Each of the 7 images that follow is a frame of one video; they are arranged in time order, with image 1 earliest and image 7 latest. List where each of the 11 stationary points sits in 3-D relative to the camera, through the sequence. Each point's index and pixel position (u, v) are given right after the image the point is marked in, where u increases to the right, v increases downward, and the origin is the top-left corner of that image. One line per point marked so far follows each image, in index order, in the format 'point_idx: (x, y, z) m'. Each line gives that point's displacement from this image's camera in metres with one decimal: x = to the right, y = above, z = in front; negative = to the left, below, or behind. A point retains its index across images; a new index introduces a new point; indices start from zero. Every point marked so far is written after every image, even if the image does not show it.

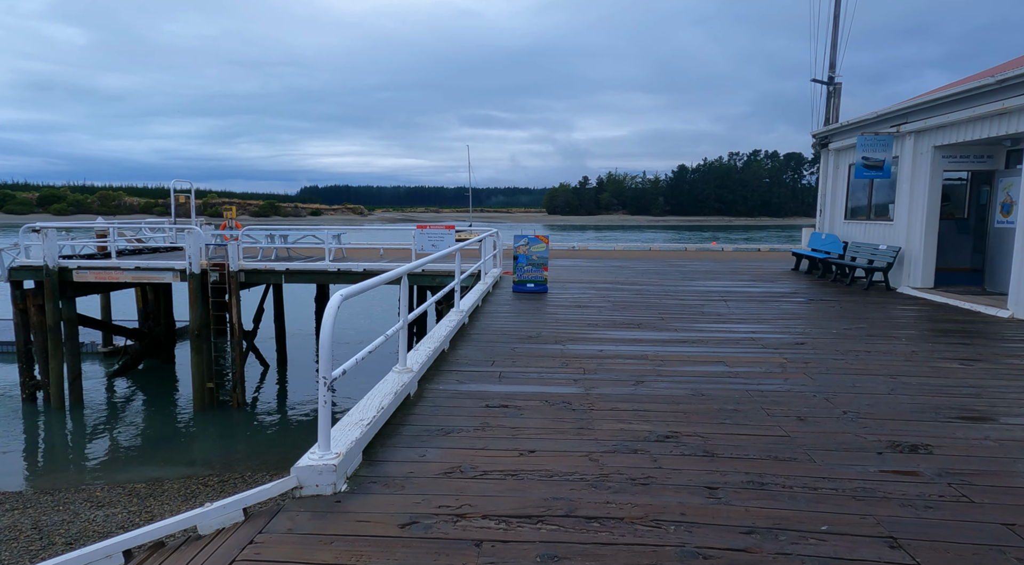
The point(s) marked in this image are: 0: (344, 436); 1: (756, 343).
0: (-0.7, -0.7, +3.0) m
1: (+2.0, -0.5, +6.0) m
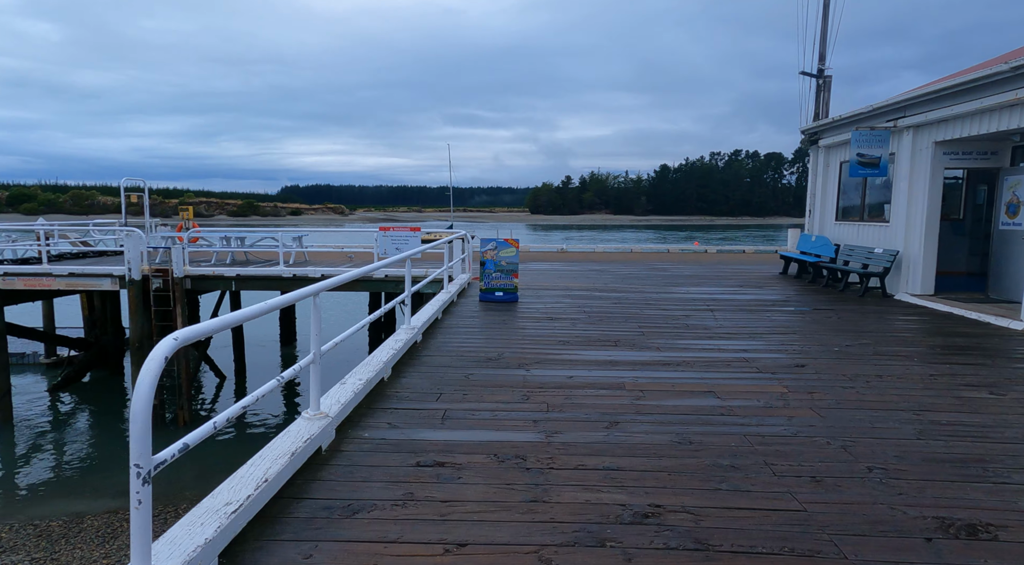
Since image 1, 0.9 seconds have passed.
0: (-1.0, -0.8, +2.1) m
1: (+1.7, -0.6, +5.2) m
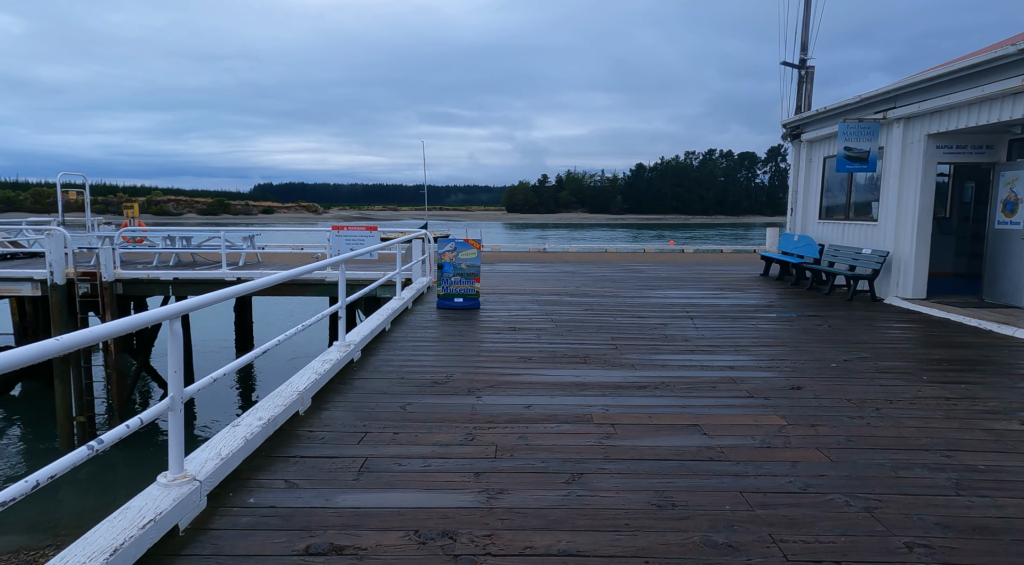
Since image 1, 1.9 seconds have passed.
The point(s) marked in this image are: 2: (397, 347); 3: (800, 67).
0: (-1.2, -0.8, +1.3) m
1: (+1.4, -0.7, +4.4) m
2: (-0.9, -0.5, +5.7) m
3: (+4.5, +3.3, +11.1) m
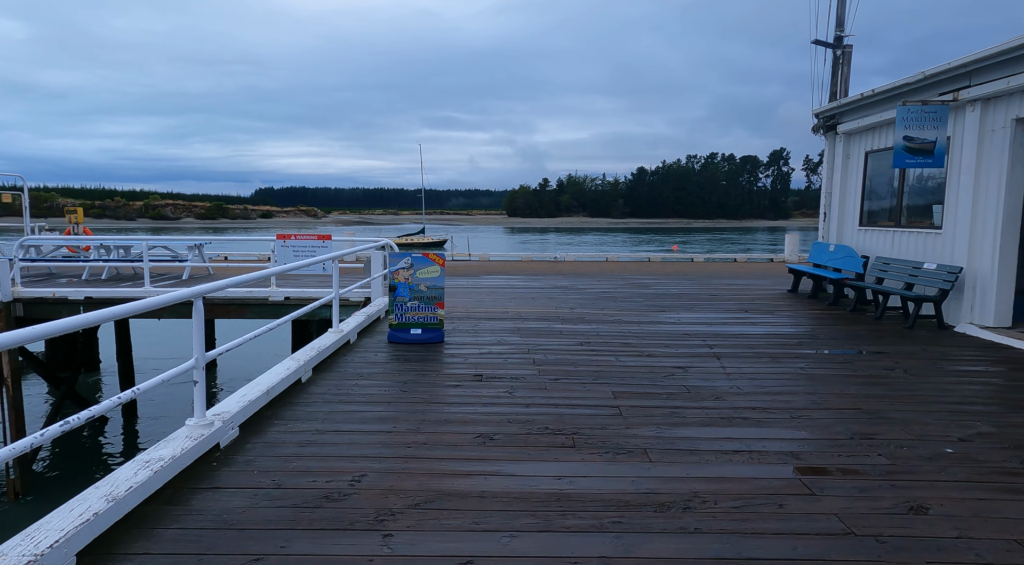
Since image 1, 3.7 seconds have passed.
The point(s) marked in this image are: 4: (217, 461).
0: (-1.4, -1.0, -0.4) m
1: (+1.2, -0.9, +2.7) m
2: (-1.2, -0.7, +4.0) m
3: (+4.2, +3.1, +9.4) m
4: (-1.3, -0.8, +3.2) m
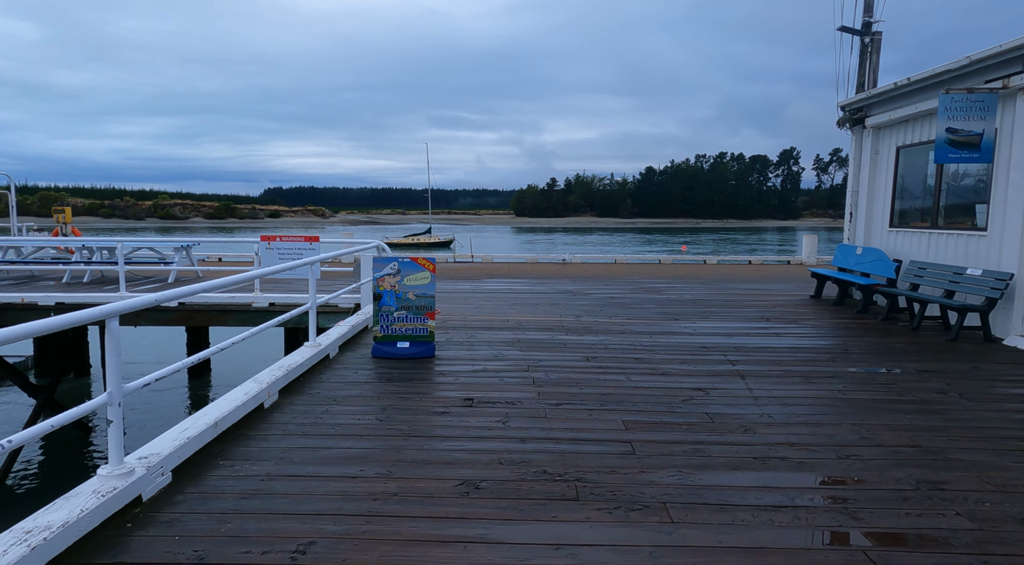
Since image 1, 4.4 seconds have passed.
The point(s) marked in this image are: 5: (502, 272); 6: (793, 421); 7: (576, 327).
0: (-1.5, -1.1, -1.1) m
1: (+1.1, -0.9, +2.1) m
2: (-1.2, -0.8, +3.4) m
3: (+4.3, +3.0, +8.7) m
4: (-1.4, -0.9, +2.6) m
5: (-0.2, +0.2, +12.7) m
6: (+1.5, -0.8, +3.9) m
7: (+0.6, -0.4, +7.0) m
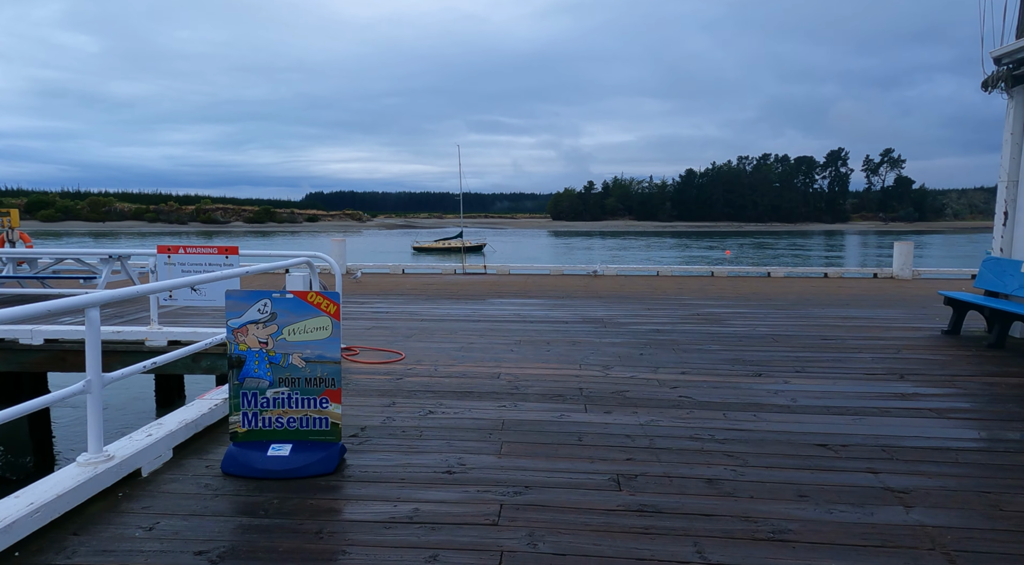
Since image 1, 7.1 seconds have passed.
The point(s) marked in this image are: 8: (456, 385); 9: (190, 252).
0: (-2.0, -1.3, -3.5) m
1: (+0.8, -1.1, -0.5) m
2: (-1.5, -1.0, +0.9) m
3: (+4.3, +2.8, +5.9) m
4: (-1.7, -1.1, +0.1) m
5: (+0.1, -0.1, +10.1) m
6: (+1.3, -1.0, +1.3) m
7: (+0.6, -0.7, +4.4) m
8: (-0.3, -0.6, +4.6) m
9: (-2.6, +0.2, +5.8) m
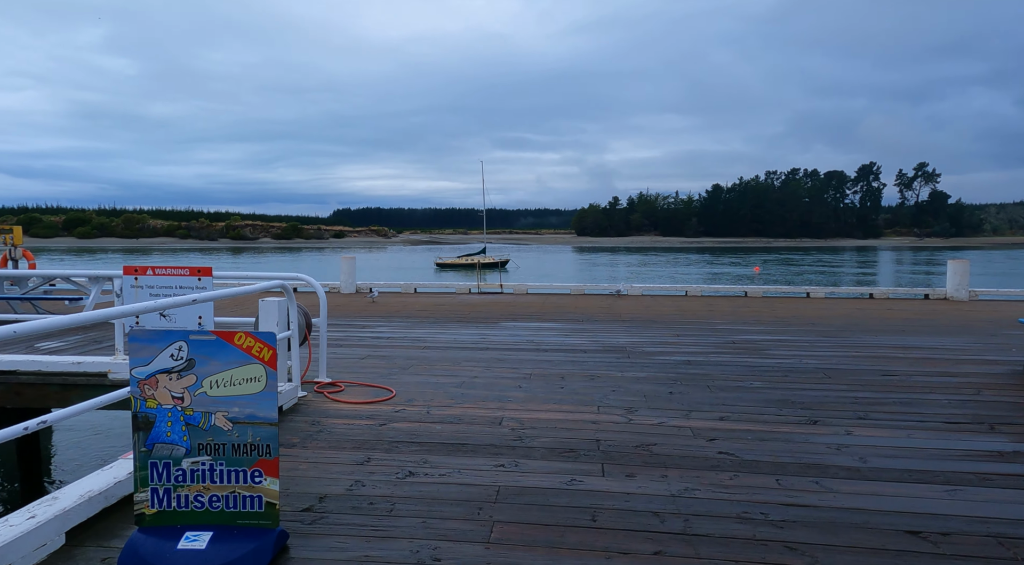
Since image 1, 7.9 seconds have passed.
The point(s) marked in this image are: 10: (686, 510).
0: (-2.2, -1.2, -4.2) m
1: (+0.6, -1.2, -1.3) m
2: (-1.6, -1.1, +0.2) m
3: (+4.4, +2.6, +5.1) m
4: (-1.8, -1.1, -0.6) m
5: (+0.3, -0.4, +9.4) m
6: (+1.2, -1.1, +0.4) m
7: (+0.6, -0.8, +3.6) m
8: (-0.3, -0.8, +3.8) m
9: (-2.5, +0.1, +5.1) m
10: (+0.7, -0.9, +2.9) m
